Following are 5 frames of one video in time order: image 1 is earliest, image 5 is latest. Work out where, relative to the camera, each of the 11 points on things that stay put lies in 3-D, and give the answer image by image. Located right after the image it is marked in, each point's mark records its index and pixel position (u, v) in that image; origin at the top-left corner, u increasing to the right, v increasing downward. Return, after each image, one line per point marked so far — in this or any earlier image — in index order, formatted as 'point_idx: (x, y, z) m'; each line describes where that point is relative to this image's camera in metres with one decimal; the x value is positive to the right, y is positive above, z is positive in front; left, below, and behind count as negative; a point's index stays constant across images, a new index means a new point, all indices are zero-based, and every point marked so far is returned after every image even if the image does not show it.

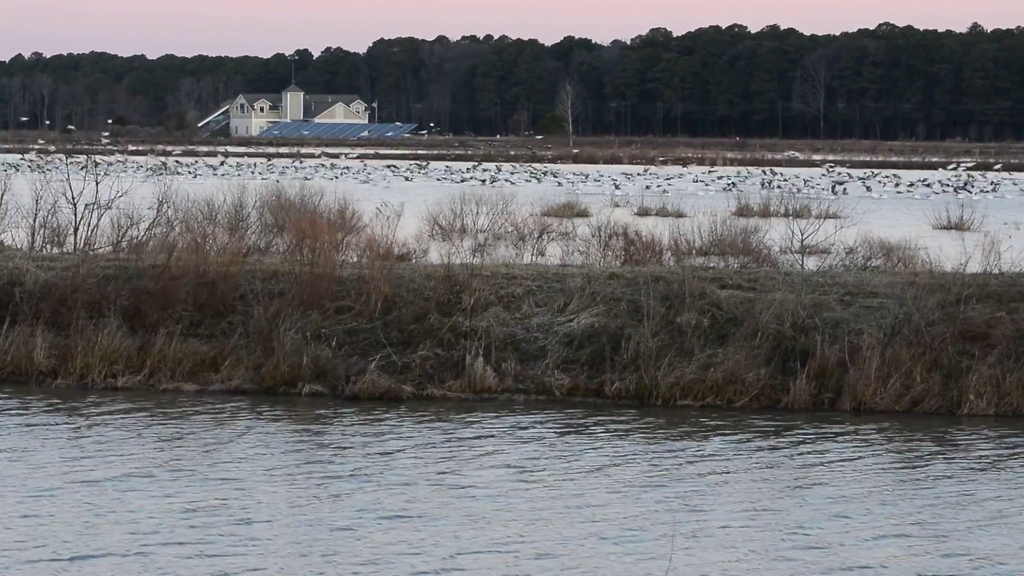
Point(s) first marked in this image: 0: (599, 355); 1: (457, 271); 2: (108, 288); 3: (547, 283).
0: (+0.9, -0.7, +12.9) m
1: (-0.5, +0.2, +13.8) m
2: (-4.2, 0.0, +13.4) m
3: (+0.4, +0.1, +13.8) m
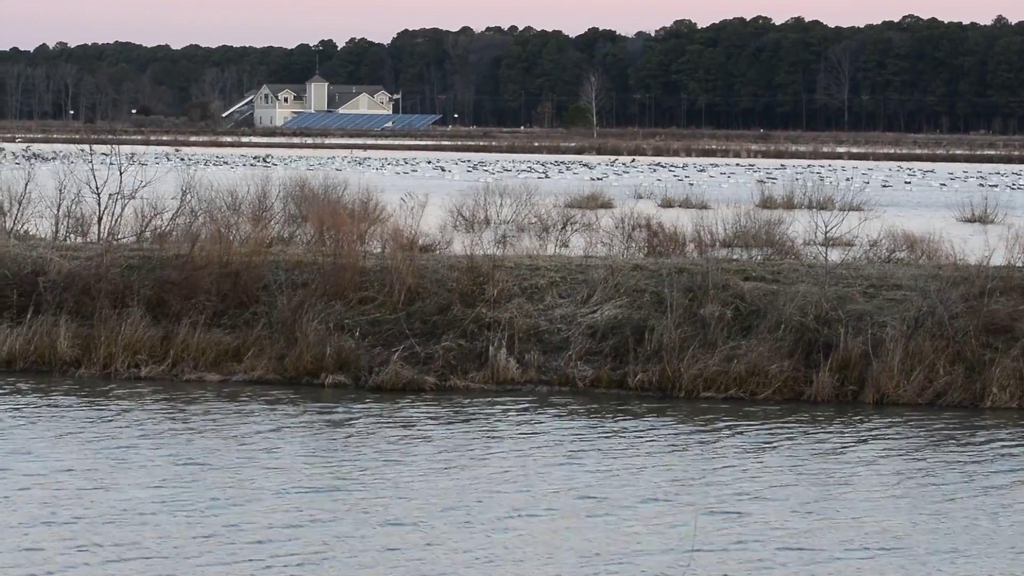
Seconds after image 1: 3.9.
0: (+1.1, -0.6, +12.9) m
1: (-0.3, +0.3, +13.8) m
2: (-4.0, +0.1, +13.4) m
3: (+0.7, +0.1, +13.8) m
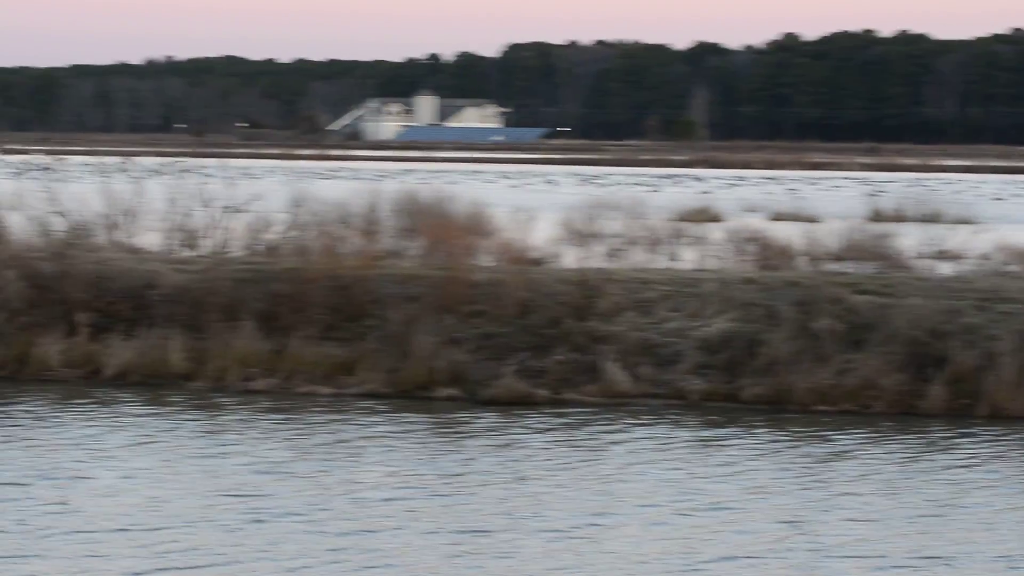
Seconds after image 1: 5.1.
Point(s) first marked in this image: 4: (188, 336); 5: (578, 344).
0: (+2.3, -0.7, +12.9) m
1: (+0.9, +0.1, +13.8) m
2: (-2.8, 0.0, +13.4) m
3: (+1.8, 0.0, +13.8) m
4: (-3.4, -0.5, +13.3) m
5: (+0.7, -0.6, +13.0) m
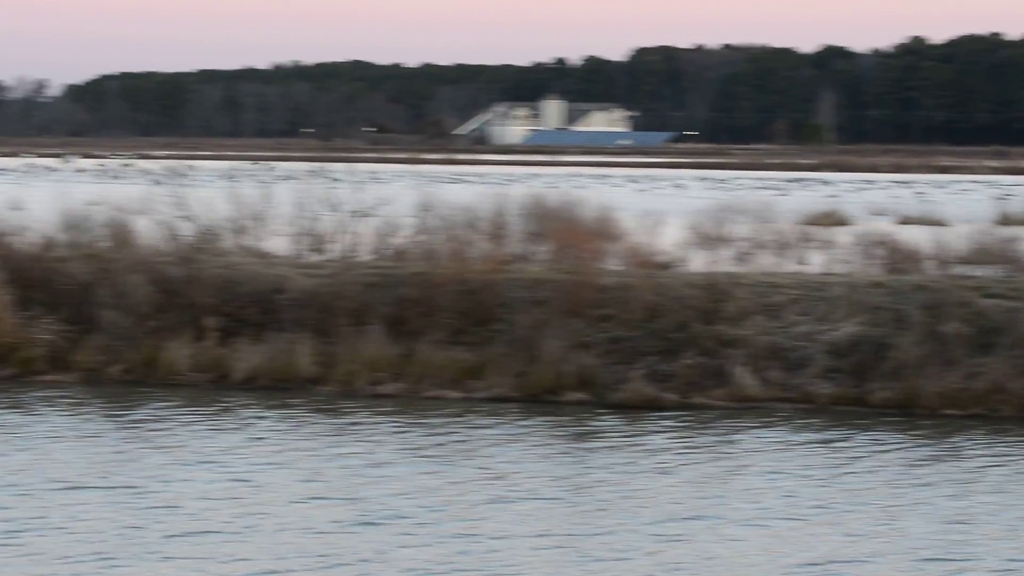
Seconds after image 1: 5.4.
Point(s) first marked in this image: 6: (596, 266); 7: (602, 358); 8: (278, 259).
0: (+3.6, -0.8, +12.9) m
1: (+2.2, +0.1, +13.8) m
2: (-1.5, -0.1, +13.4) m
3: (+3.1, 0.0, +13.8) m
4: (-2.0, -0.5, +13.3) m
5: (+2.0, -0.6, +13.1) m
6: (+0.8, +0.2, +13.7) m
7: (+0.9, -0.7, +12.9) m
8: (-2.7, +0.3, +14.2) m
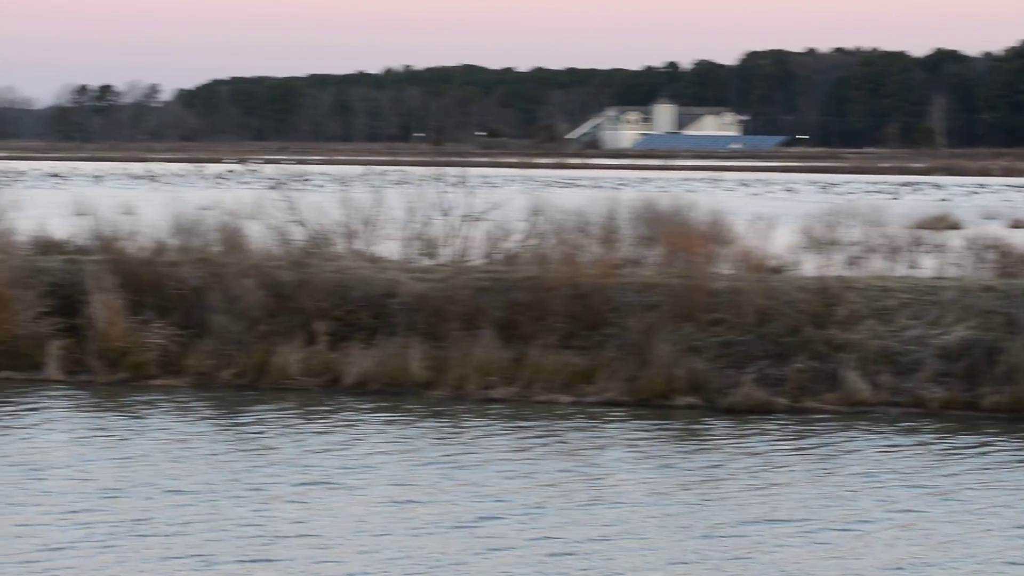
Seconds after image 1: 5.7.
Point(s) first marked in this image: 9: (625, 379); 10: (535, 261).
0: (+4.7, -0.8, +12.9) m
1: (+3.3, +0.1, +13.8) m
2: (-0.3, -0.1, +13.5) m
3: (+4.3, -0.1, +13.8) m
4: (-0.9, -0.6, +13.3) m
5: (+3.1, -0.7, +13.1) m
6: (+2.0, +0.2, +13.7) m
7: (+2.1, -0.8, +13.0) m
8: (-1.5, +0.3, +14.2) m
9: (+1.2, -0.9, +12.9) m
10: (+0.1, +0.3, +14.0) m
